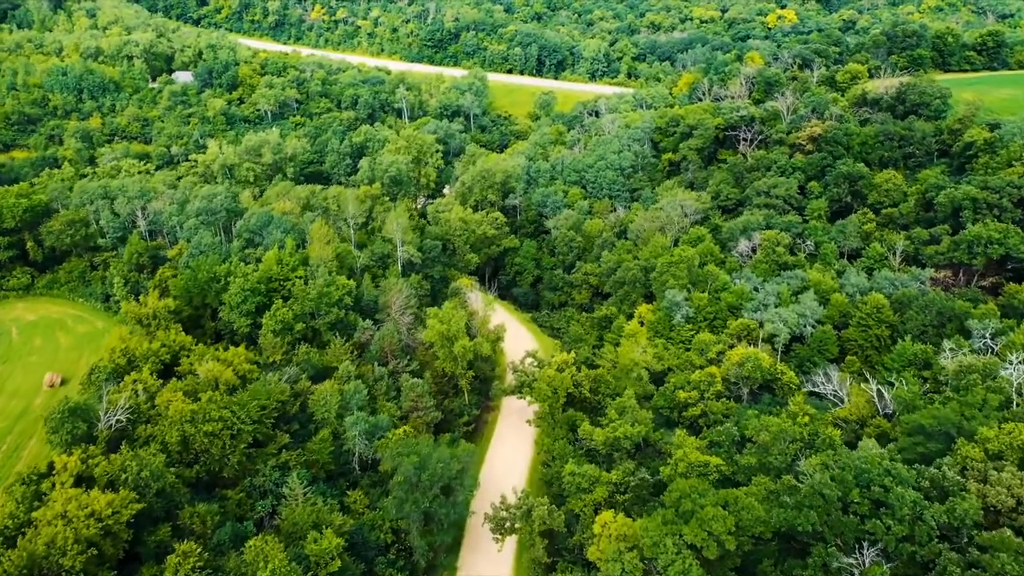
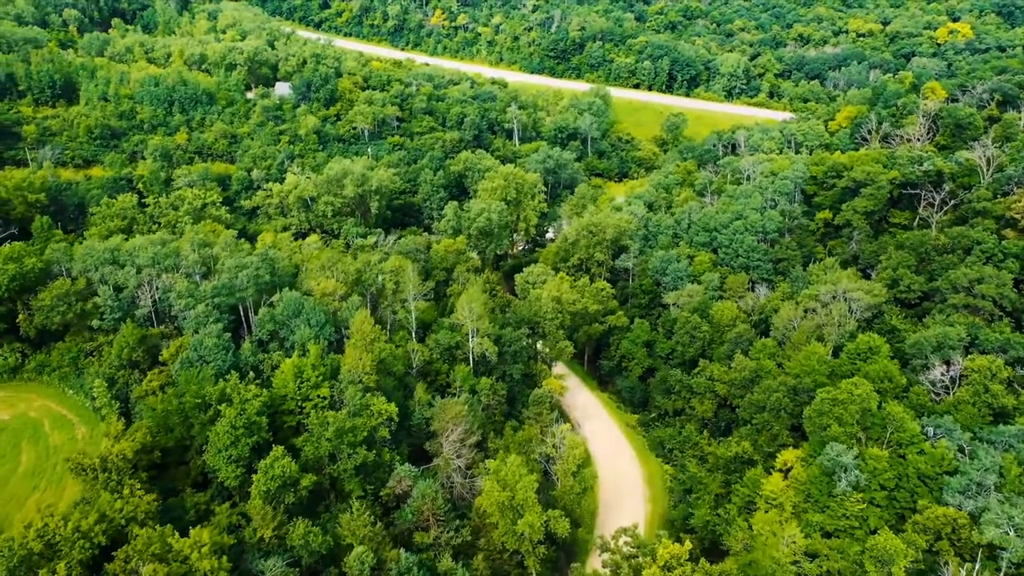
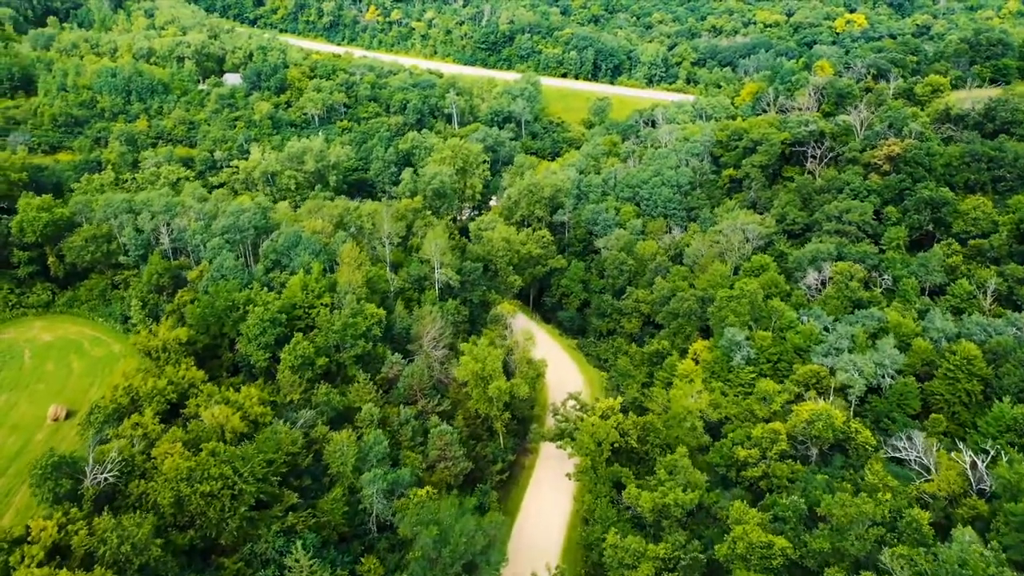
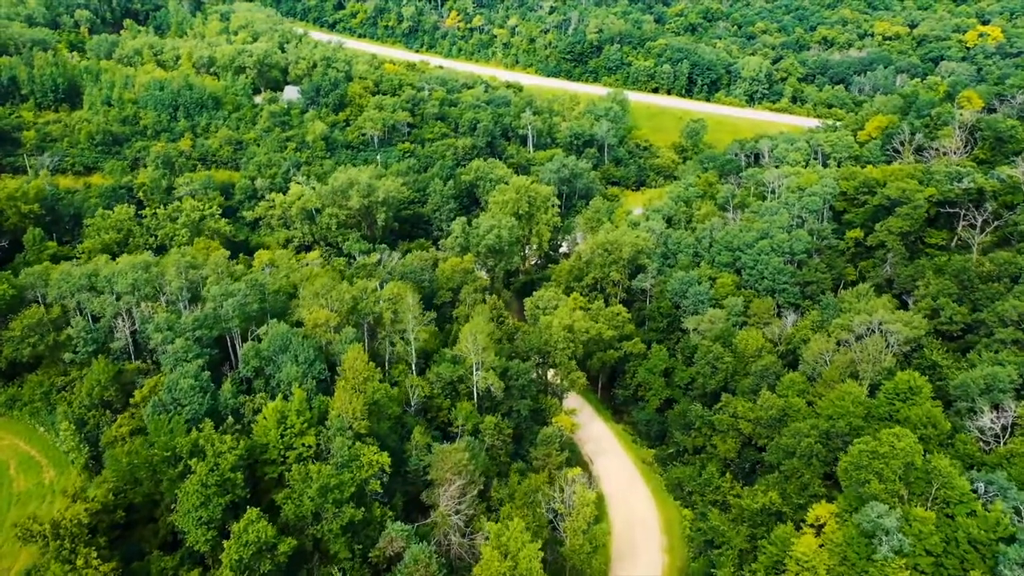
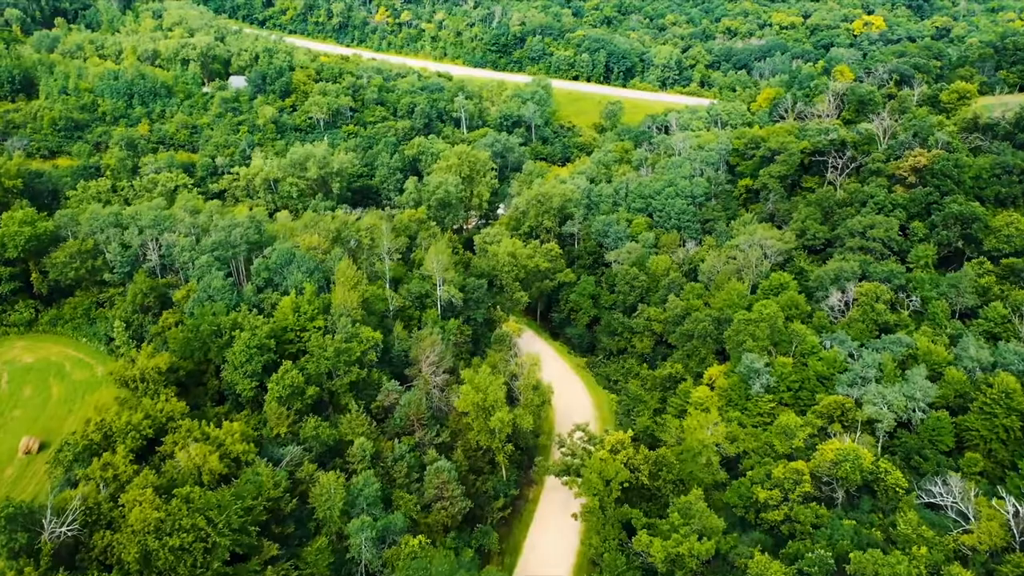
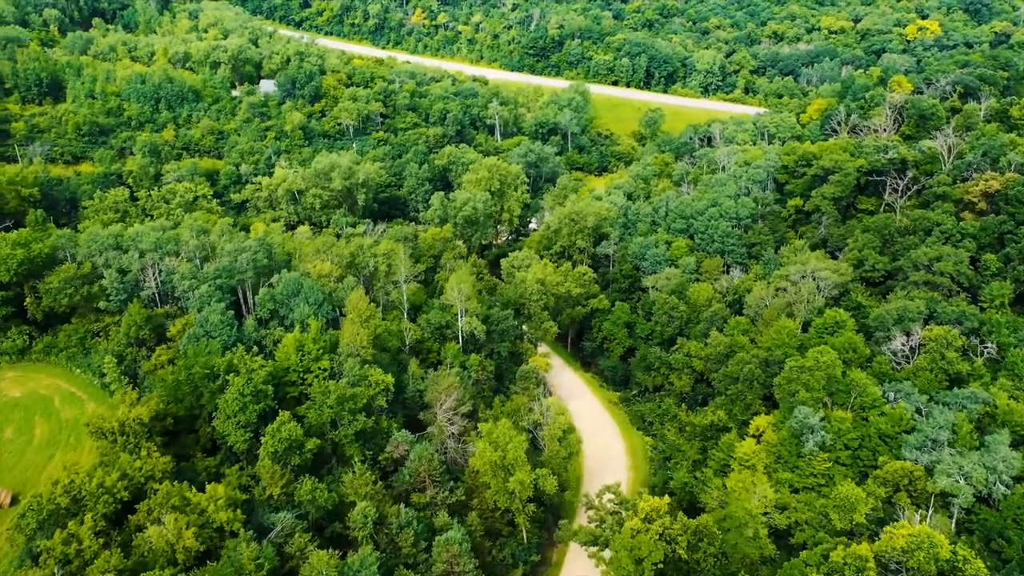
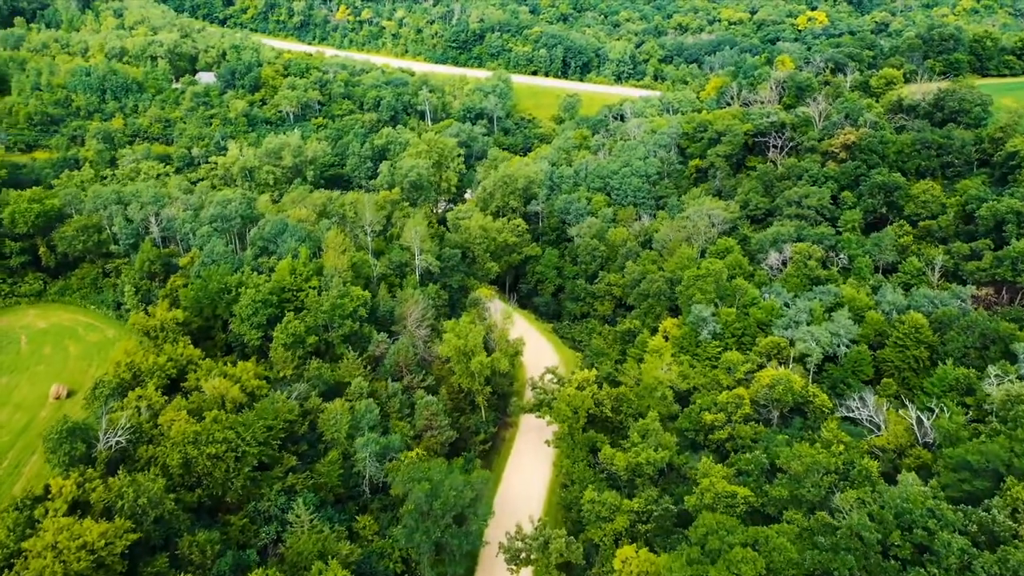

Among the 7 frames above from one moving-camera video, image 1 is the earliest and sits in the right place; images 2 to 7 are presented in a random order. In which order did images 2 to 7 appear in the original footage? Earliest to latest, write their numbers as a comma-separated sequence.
7, 3, 5, 6, 2, 4
